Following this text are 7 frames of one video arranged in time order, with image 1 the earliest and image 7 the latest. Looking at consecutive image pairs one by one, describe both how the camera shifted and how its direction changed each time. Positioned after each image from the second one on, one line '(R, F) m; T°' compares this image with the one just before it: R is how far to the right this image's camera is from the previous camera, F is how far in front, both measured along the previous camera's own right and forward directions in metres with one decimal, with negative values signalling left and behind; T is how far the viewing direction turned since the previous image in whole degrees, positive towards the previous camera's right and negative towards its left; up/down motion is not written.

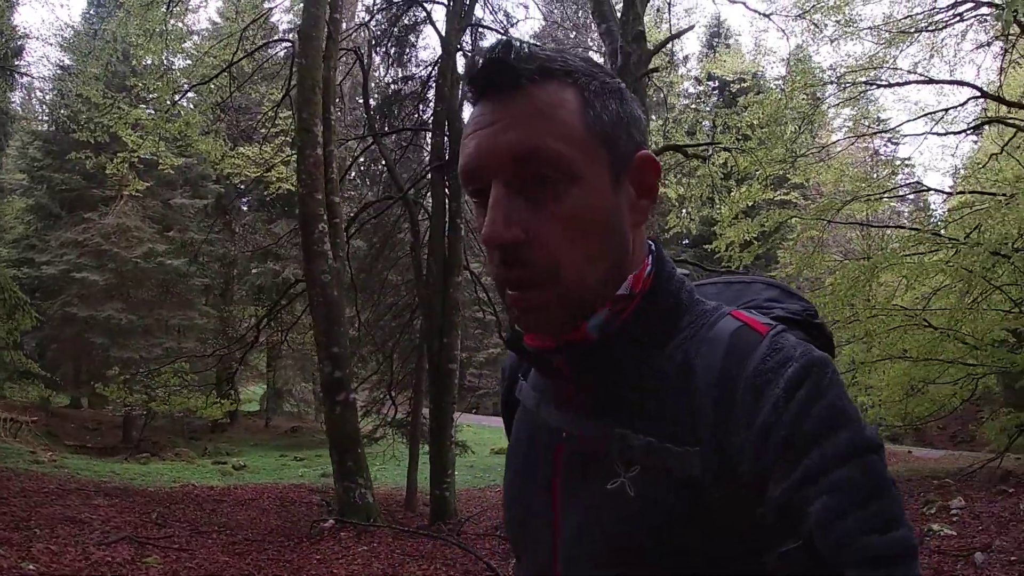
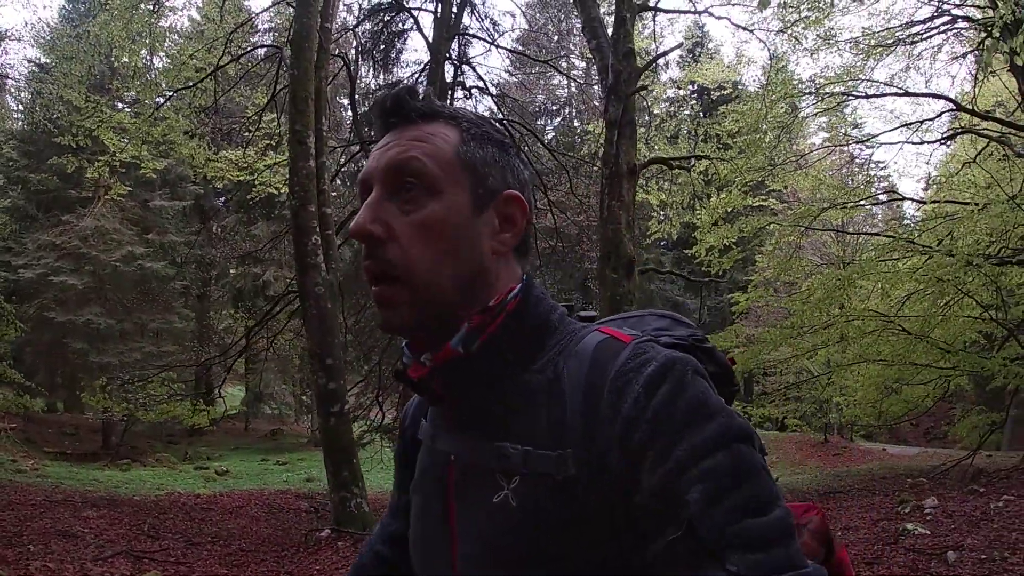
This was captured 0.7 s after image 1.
(-0.1, -0.1) m; +2°
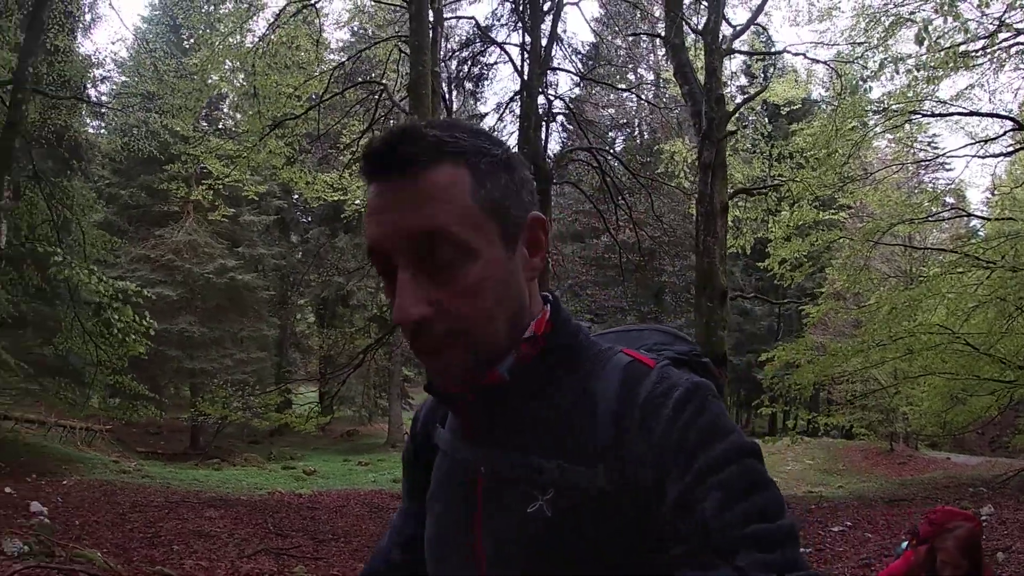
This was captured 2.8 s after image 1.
(-0.5, -0.6) m; -4°
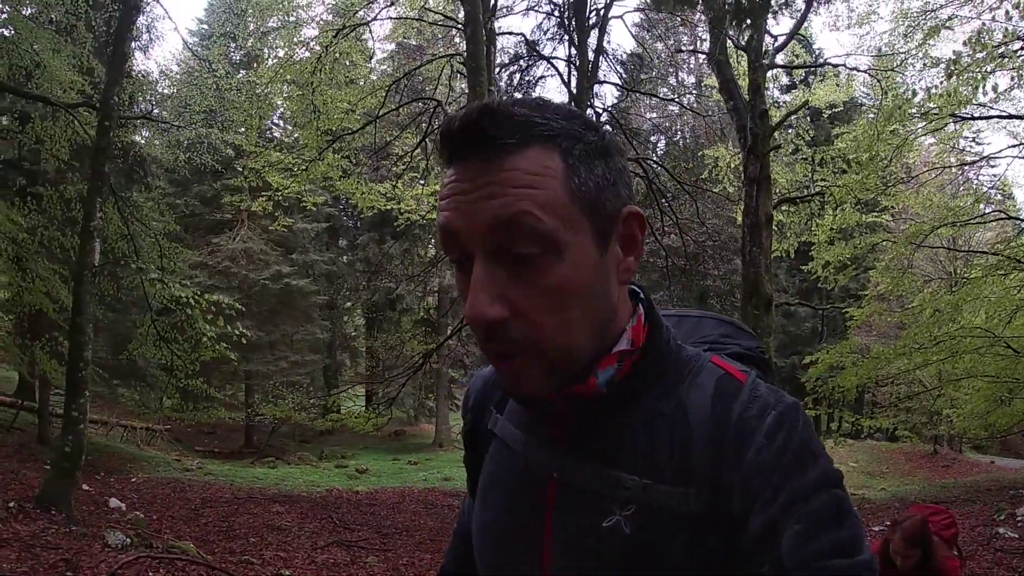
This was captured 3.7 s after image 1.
(-0.2, -0.4) m; -3°
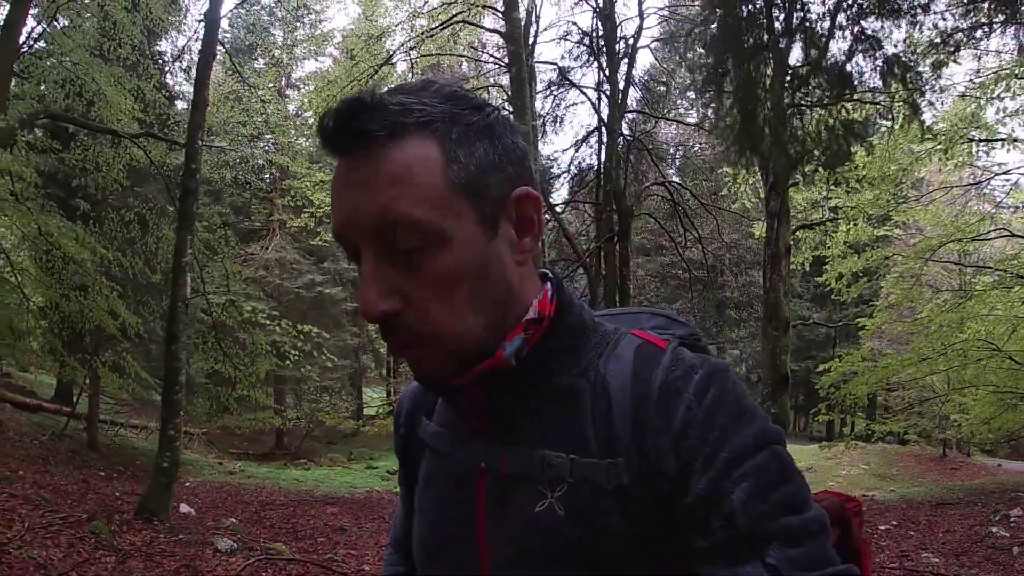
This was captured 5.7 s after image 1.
(-0.4, -0.7) m; -1°
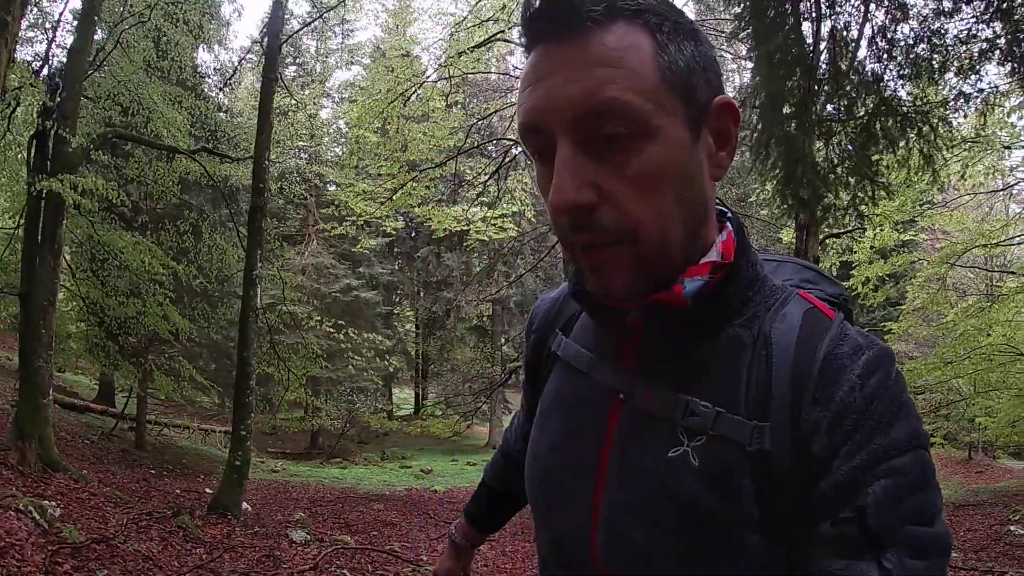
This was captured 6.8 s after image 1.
(-0.3, -0.4) m; -1°
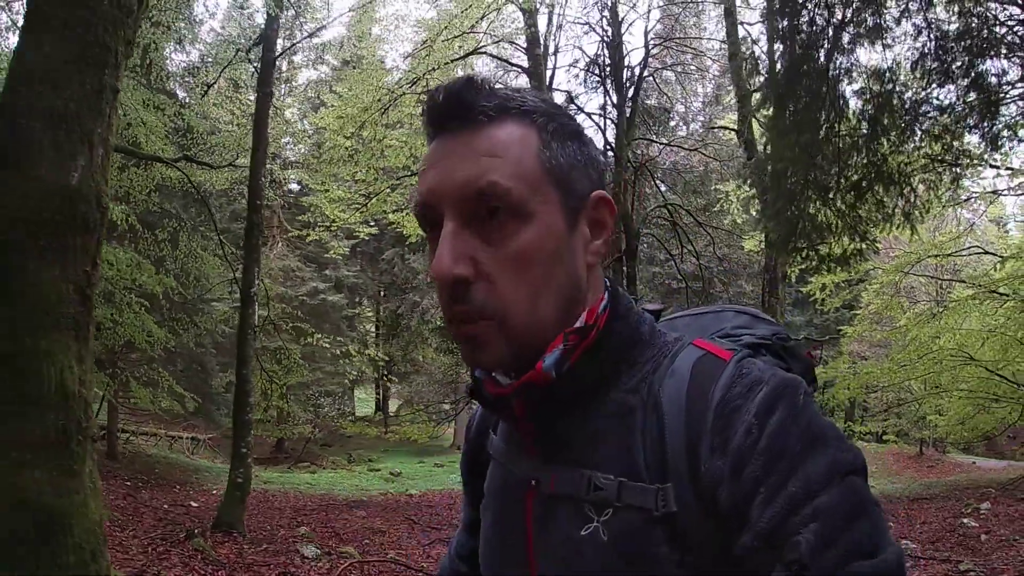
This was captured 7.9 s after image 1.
(-0.5, -0.2) m; +4°
